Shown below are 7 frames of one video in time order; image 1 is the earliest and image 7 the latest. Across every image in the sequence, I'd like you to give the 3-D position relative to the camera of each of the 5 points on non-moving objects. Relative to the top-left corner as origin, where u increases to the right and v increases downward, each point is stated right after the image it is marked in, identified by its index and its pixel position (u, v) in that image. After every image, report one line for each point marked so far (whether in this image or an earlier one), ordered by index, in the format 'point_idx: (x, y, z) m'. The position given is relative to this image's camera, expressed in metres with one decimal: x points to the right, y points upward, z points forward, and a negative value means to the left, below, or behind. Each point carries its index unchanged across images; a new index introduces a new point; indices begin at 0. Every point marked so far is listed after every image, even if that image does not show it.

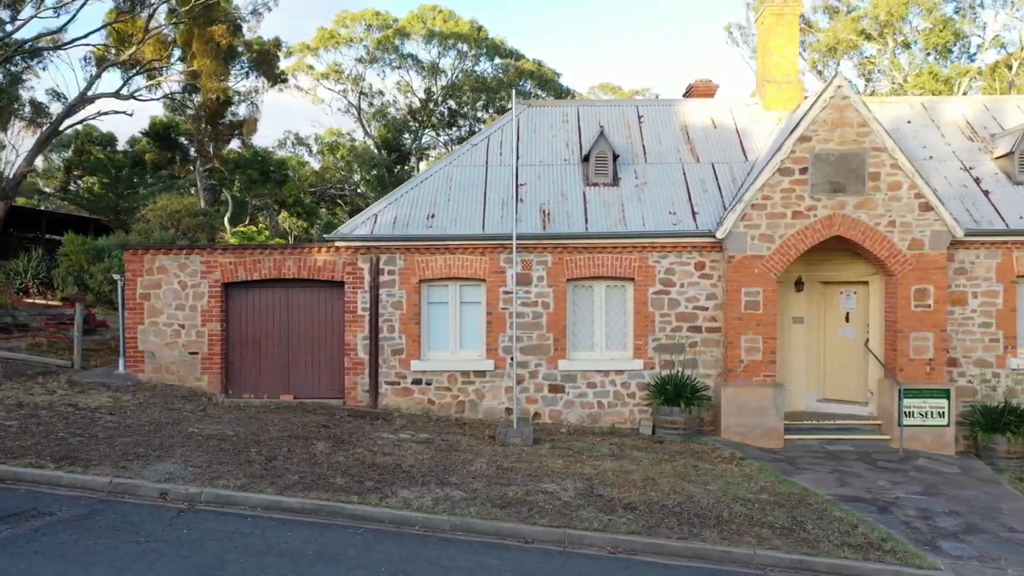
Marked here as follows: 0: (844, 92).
0: (+5.4, +3.2, +12.5) m
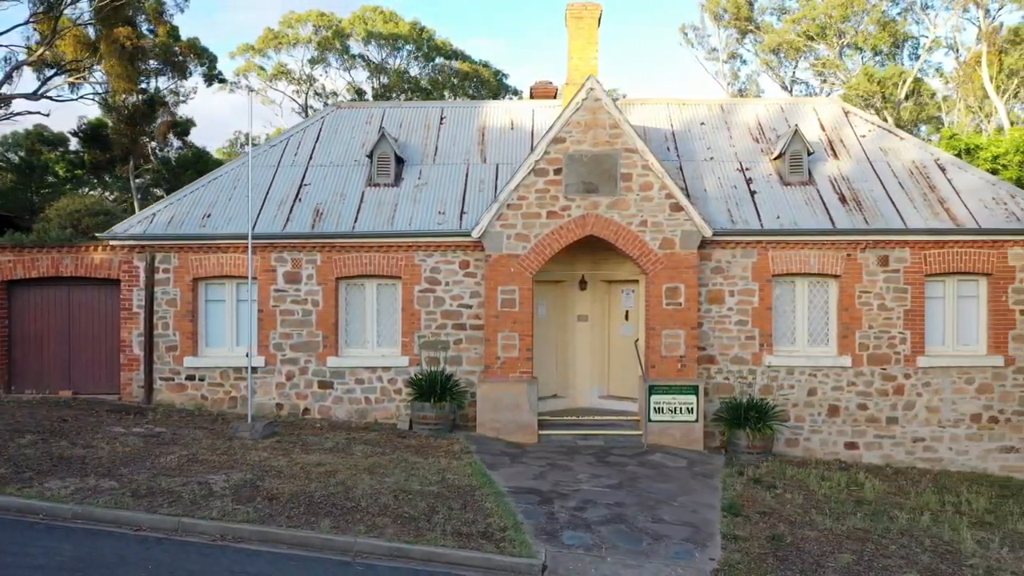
0: (+1.4, +3.2, +12.8) m
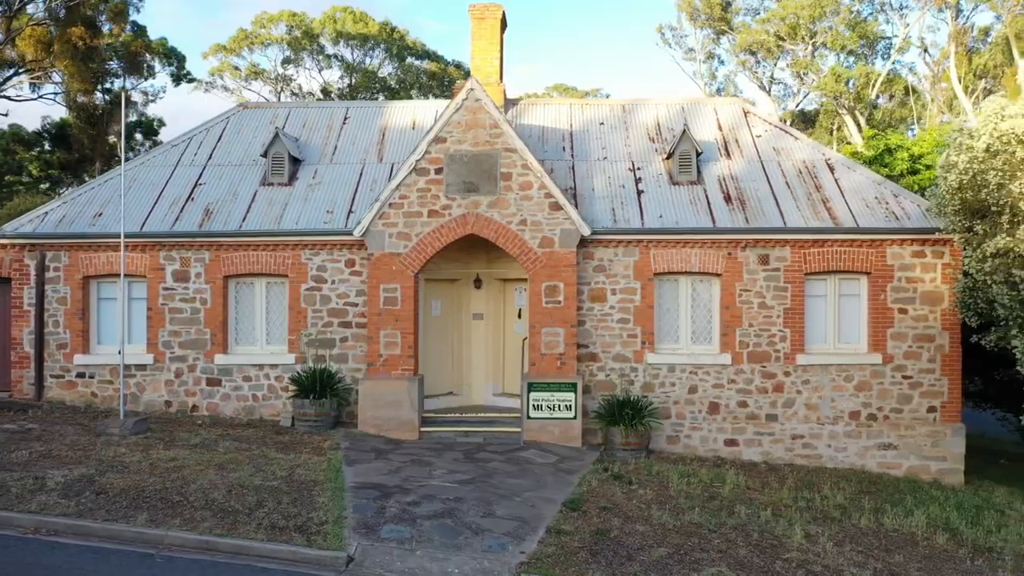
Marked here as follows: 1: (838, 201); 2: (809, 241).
0: (-0.6, +3.3, +12.9) m
1: (+5.8, +1.5, +13.5) m
2: (+5.1, +0.8, +13.0) m
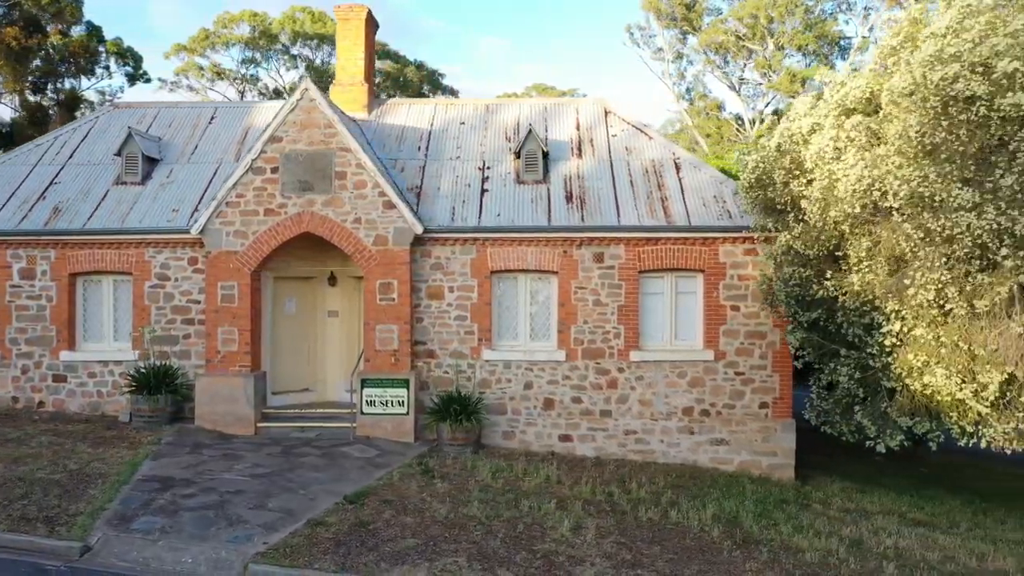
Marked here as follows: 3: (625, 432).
0: (-3.4, +3.3, +13.0) m
1: (+2.9, +1.6, +13.6) m
2: (+2.3, +0.8, +13.2) m
3: (+2.0, -2.5, +13.2) m
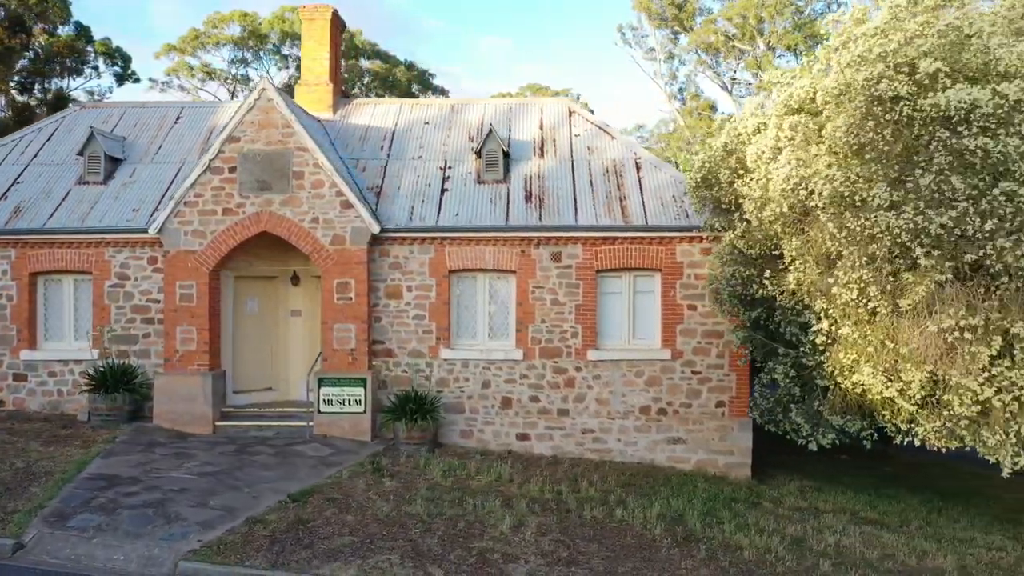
0: (-4.2, +3.3, +13.1) m
1: (+2.2, +1.6, +13.7) m
2: (+1.5, +0.9, +13.2) m
3: (+1.2, -2.5, +13.3) m
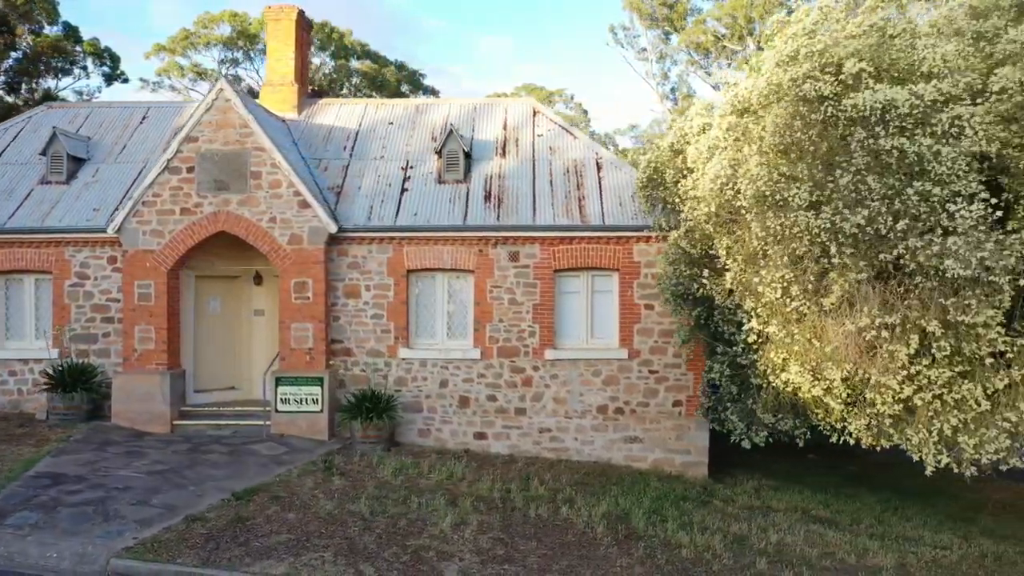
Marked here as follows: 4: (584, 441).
0: (-4.9, +3.3, +13.1) m
1: (+1.5, +1.6, +13.7) m
2: (+0.8, +0.9, +13.3) m
3: (+0.5, -2.5, +13.3) m
4: (+1.2, -2.7, +13.3) m
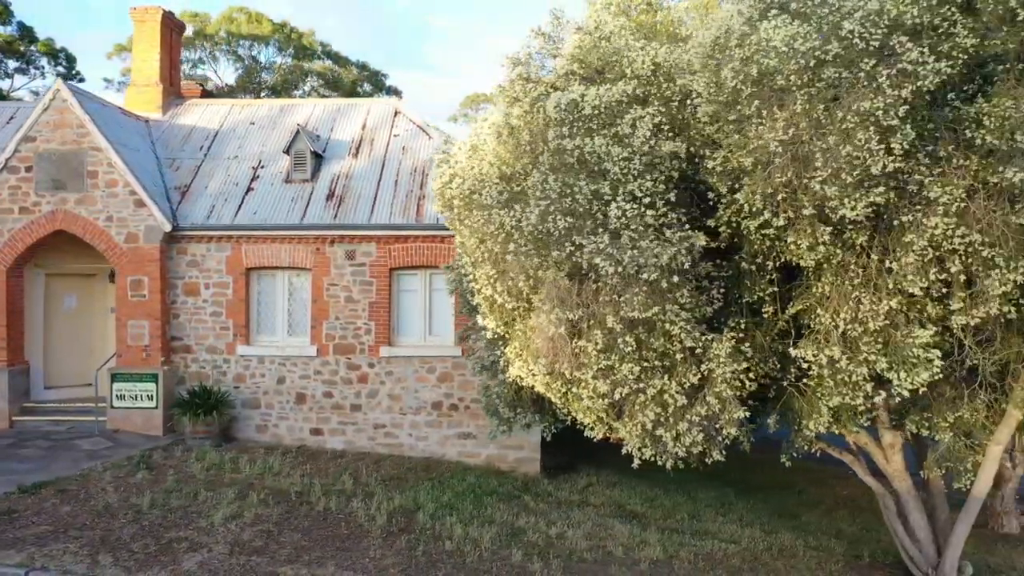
0: (-7.8, +3.4, +13.3) m
1: (-1.4, +1.6, +13.9) m
2: (-2.1, +0.9, +13.5) m
3: (-2.4, -2.4, +13.5) m
4: (-1.7, -2.6, +13.5) m
